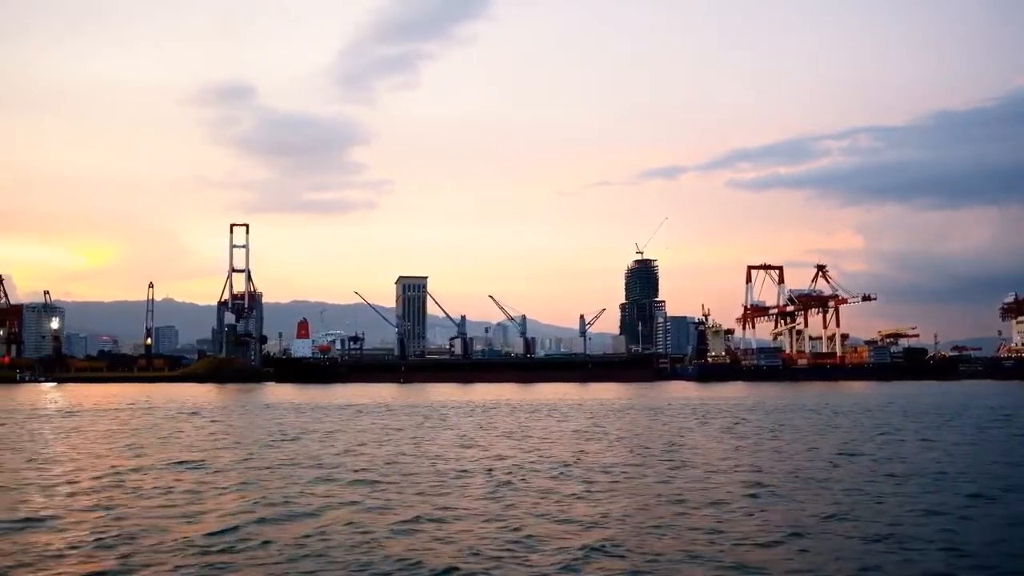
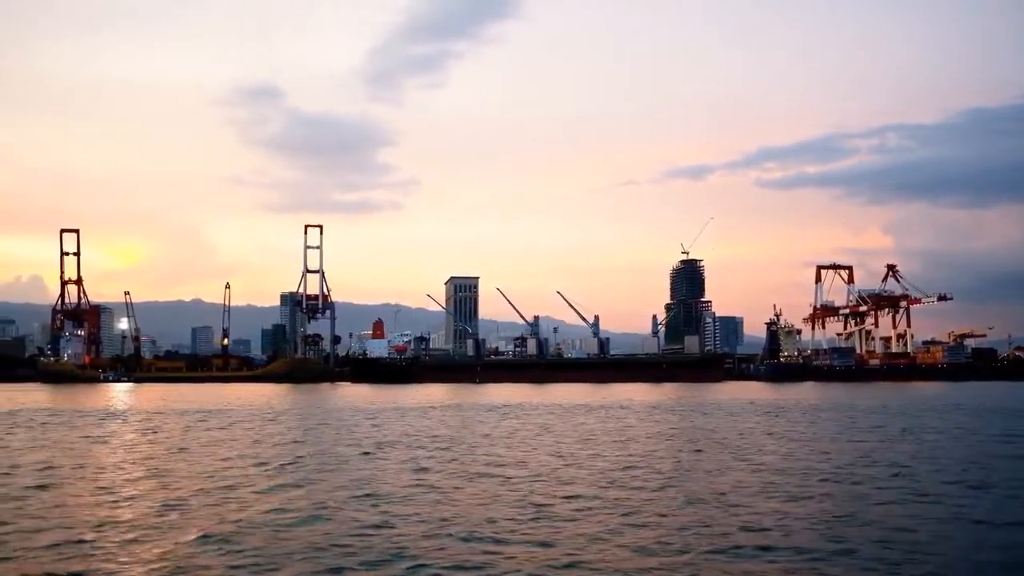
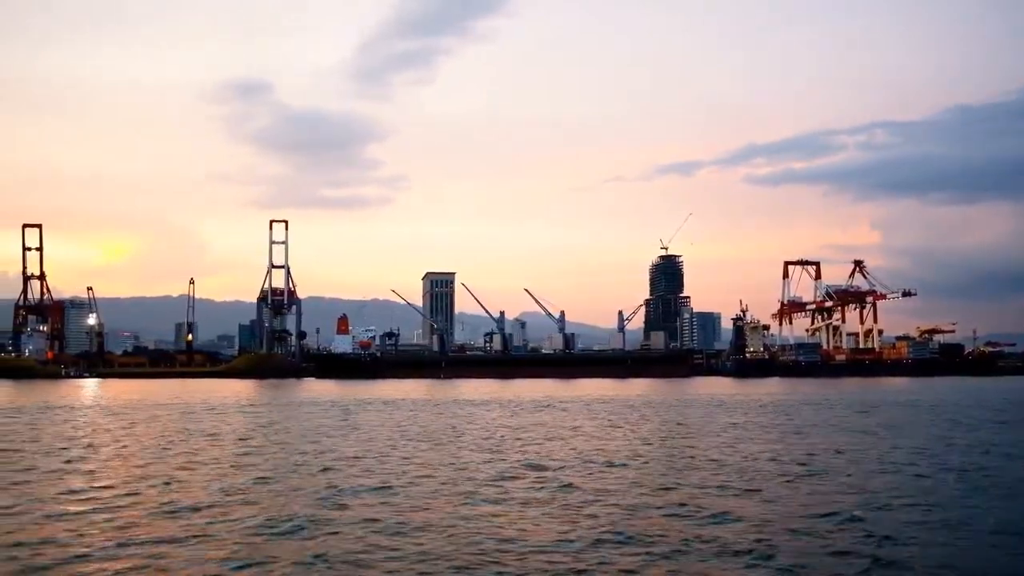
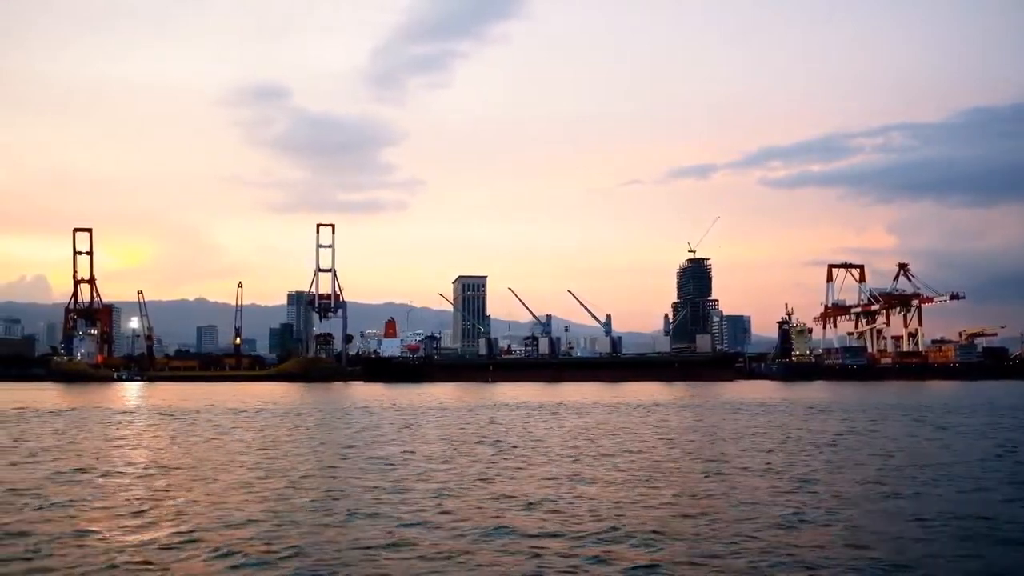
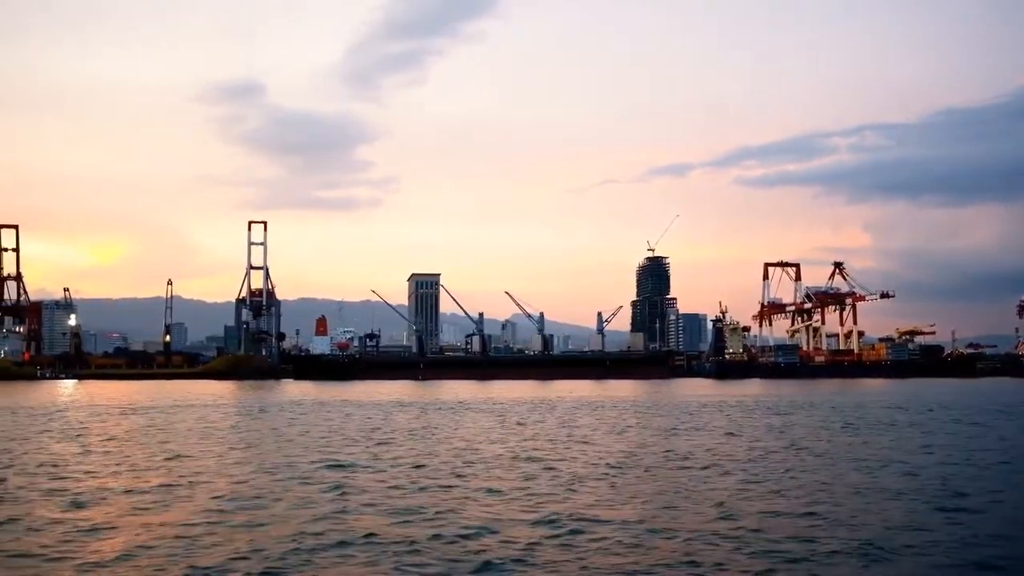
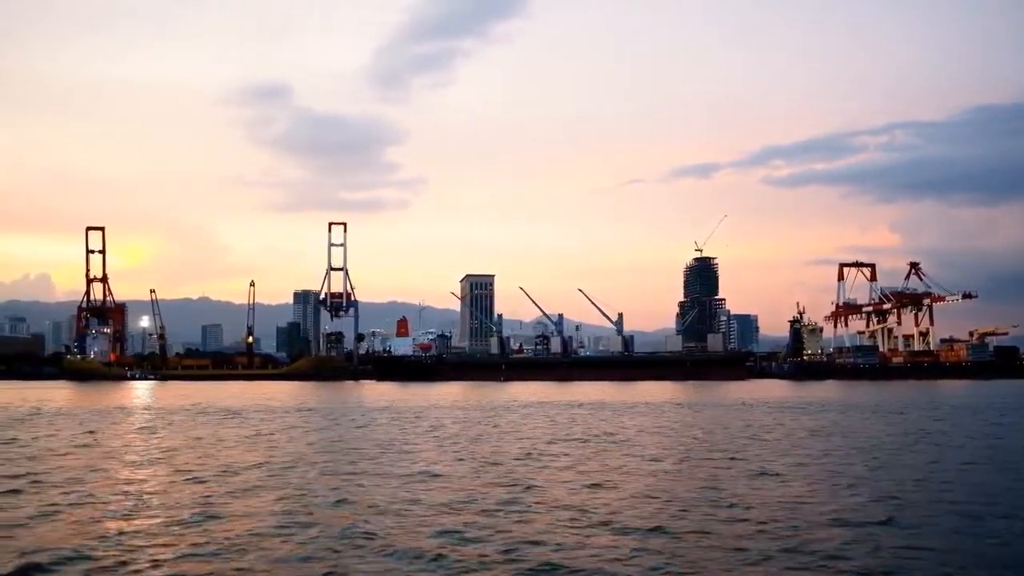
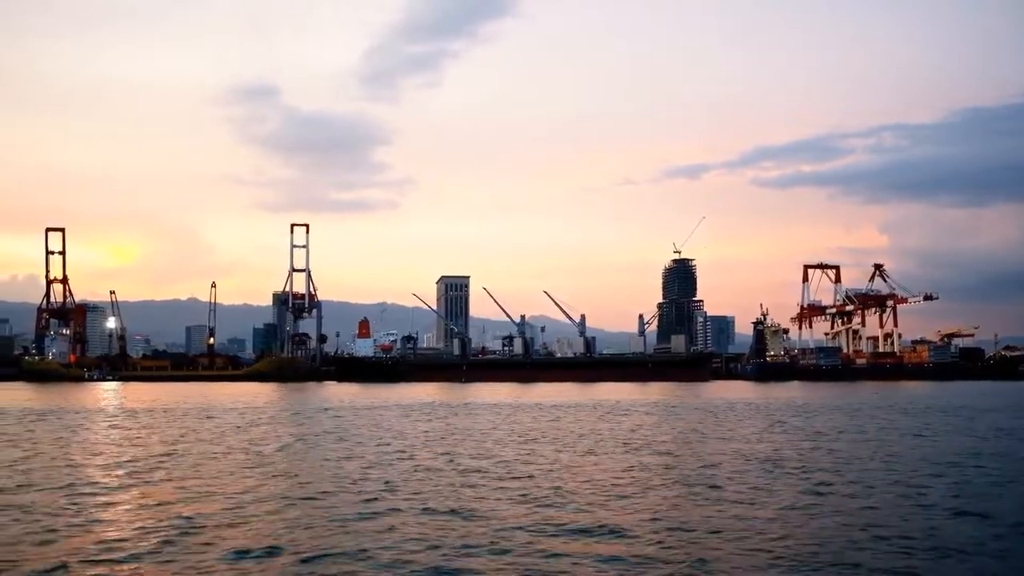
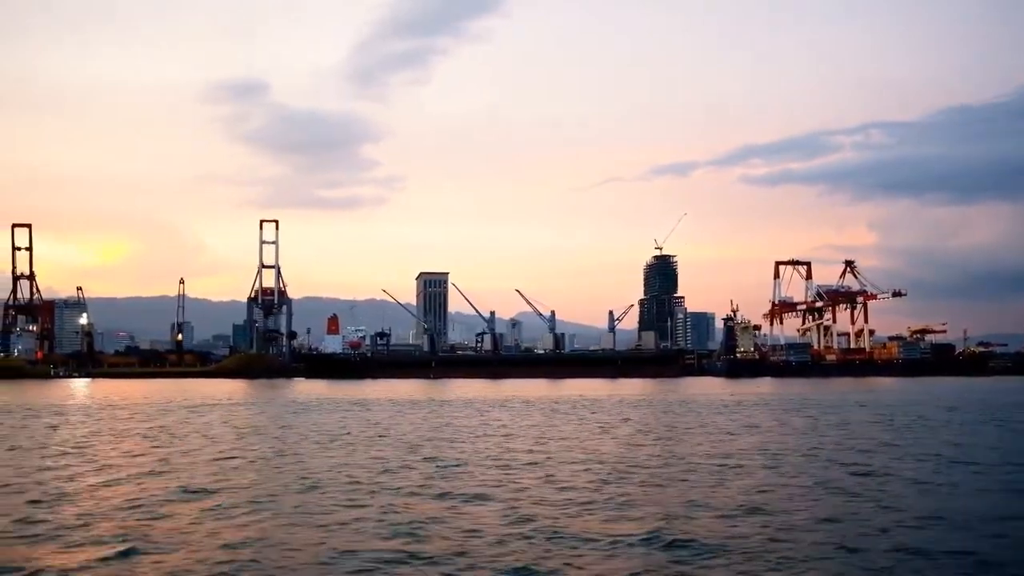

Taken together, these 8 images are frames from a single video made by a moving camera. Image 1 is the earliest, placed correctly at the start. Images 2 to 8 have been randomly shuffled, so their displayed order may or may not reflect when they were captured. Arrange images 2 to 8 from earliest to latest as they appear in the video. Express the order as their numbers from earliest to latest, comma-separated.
5, 8, 3, 7, 2, 4, 6
